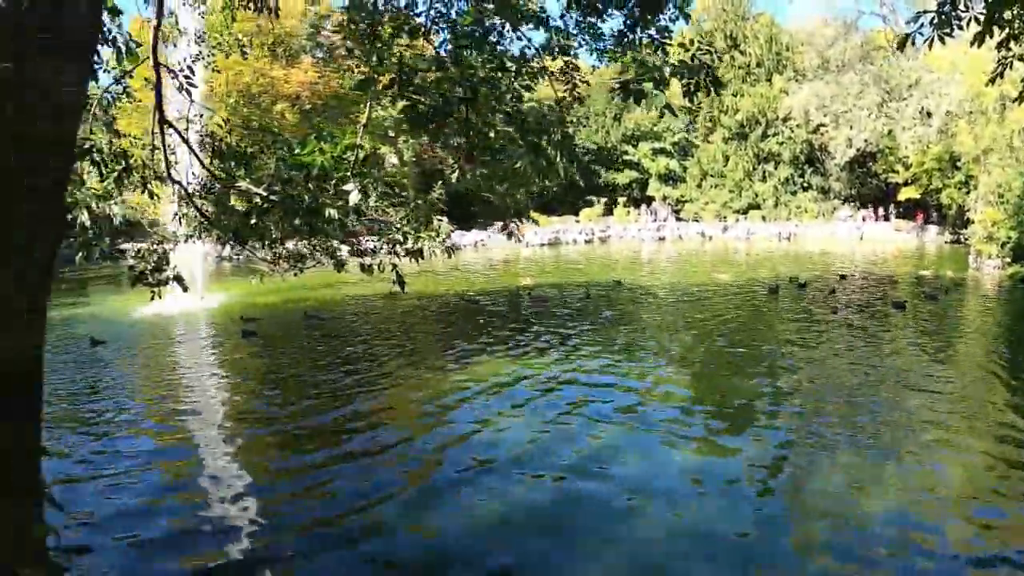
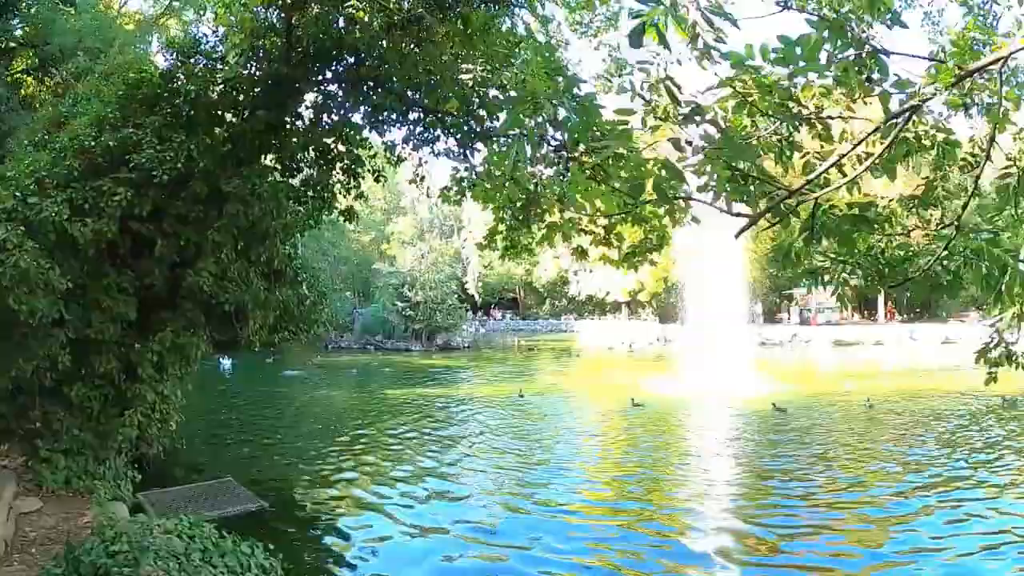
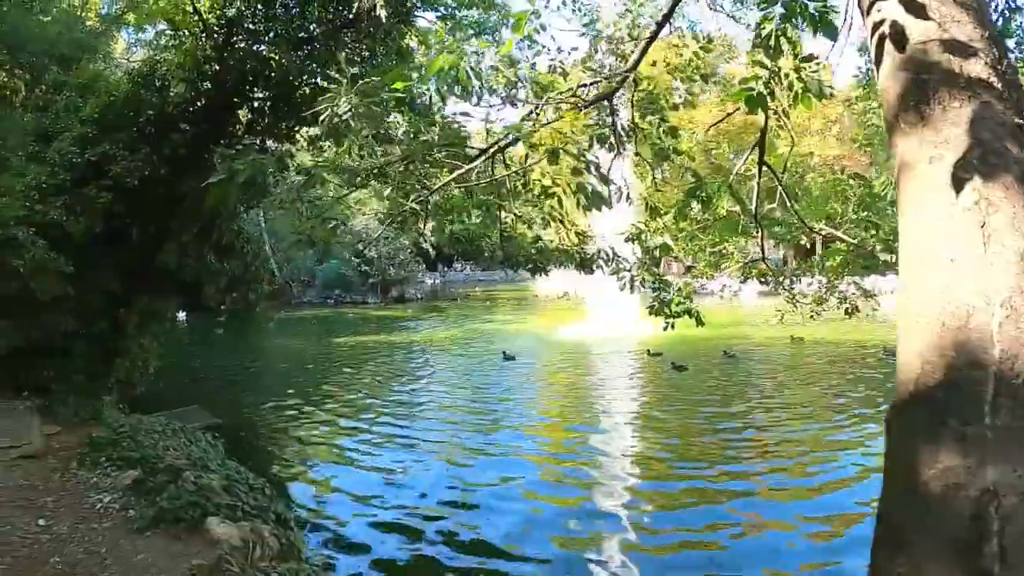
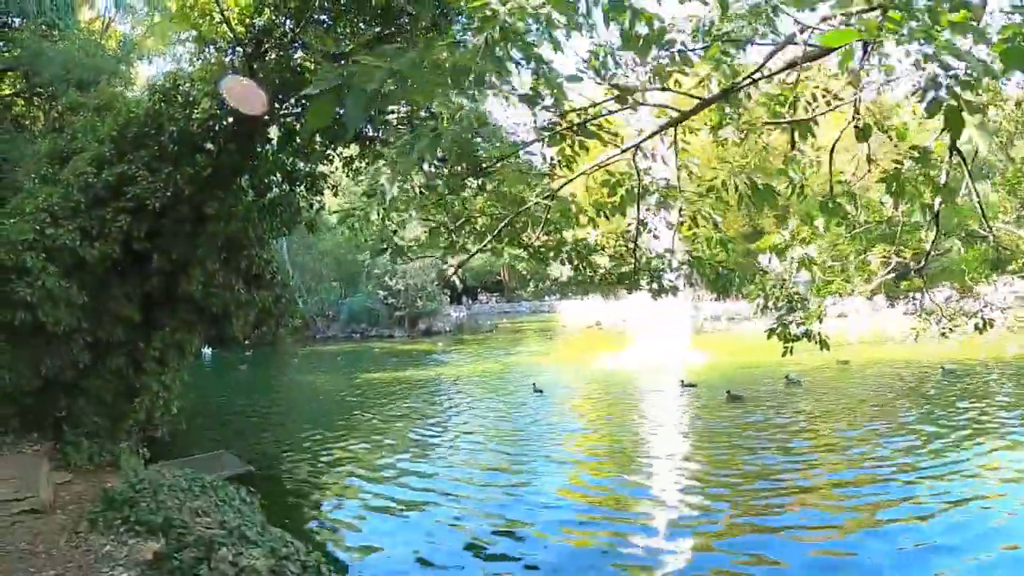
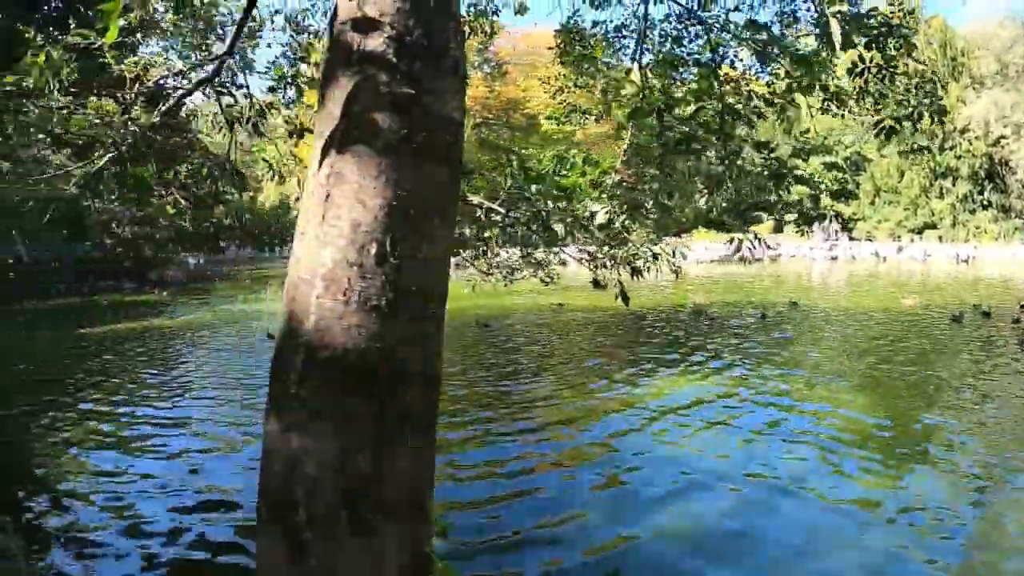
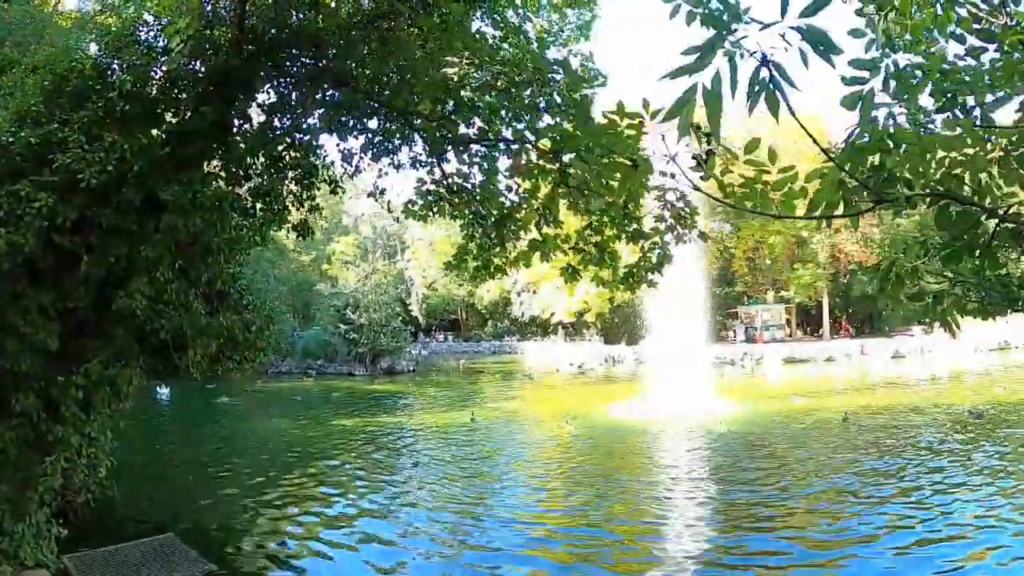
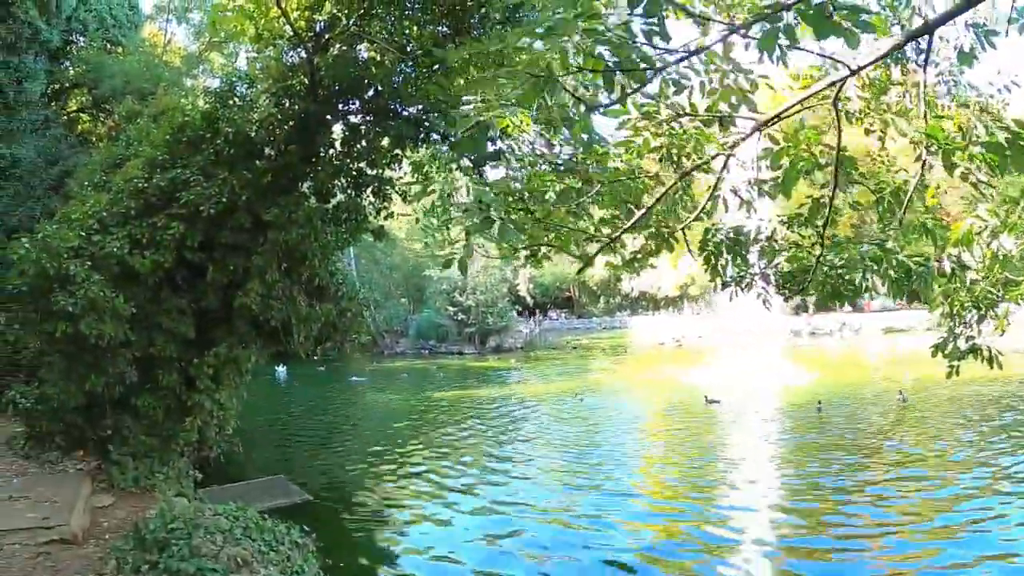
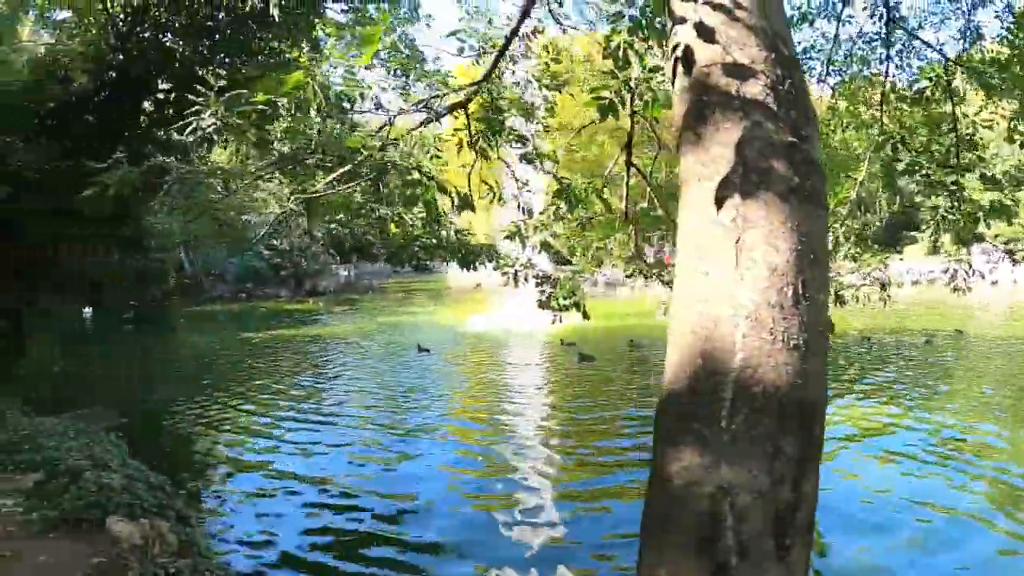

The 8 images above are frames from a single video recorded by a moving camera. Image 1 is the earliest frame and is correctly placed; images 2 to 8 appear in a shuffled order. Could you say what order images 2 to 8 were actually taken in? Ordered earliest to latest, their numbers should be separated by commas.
5, 8, 3, 4, 7, 2, 6
